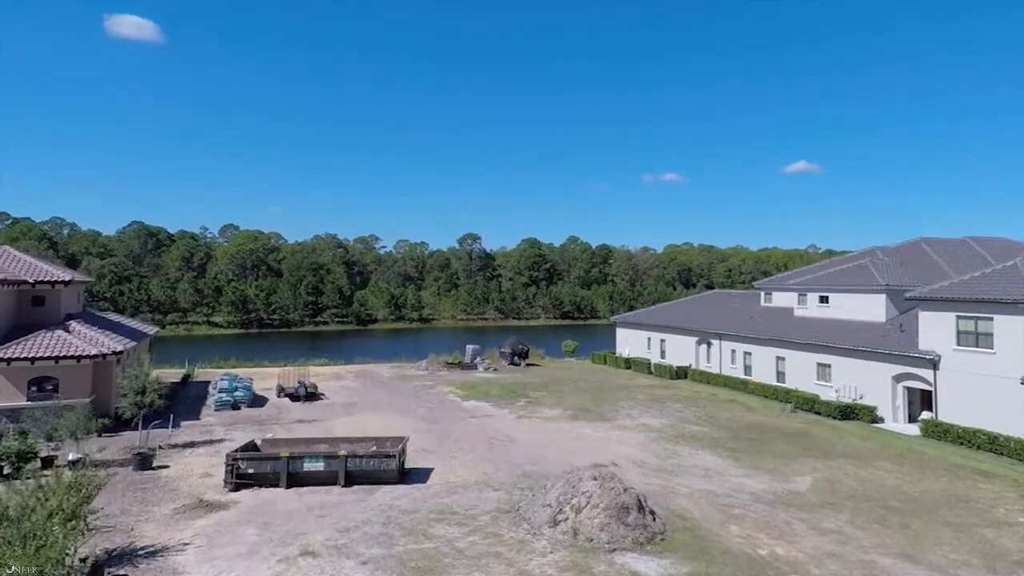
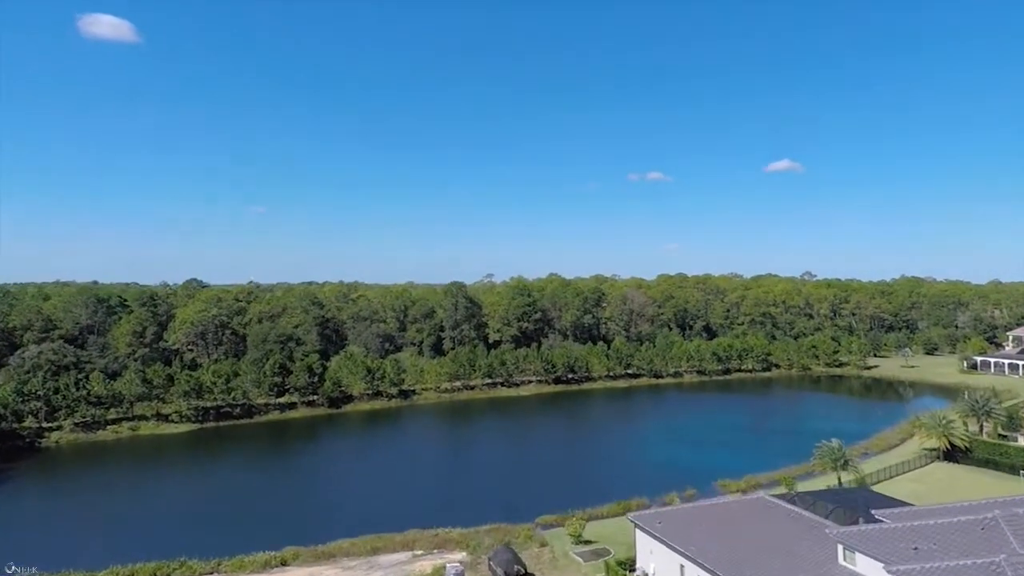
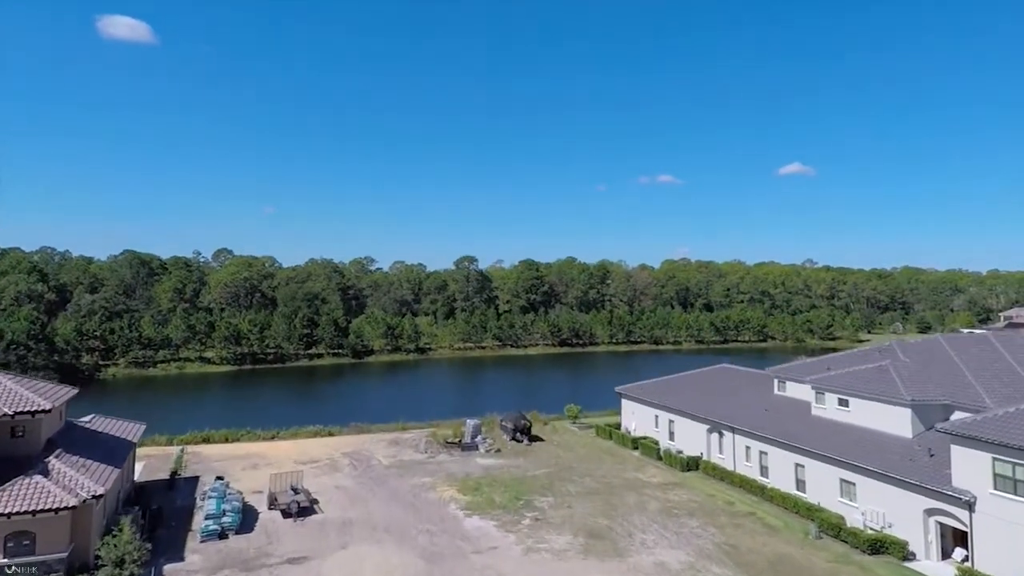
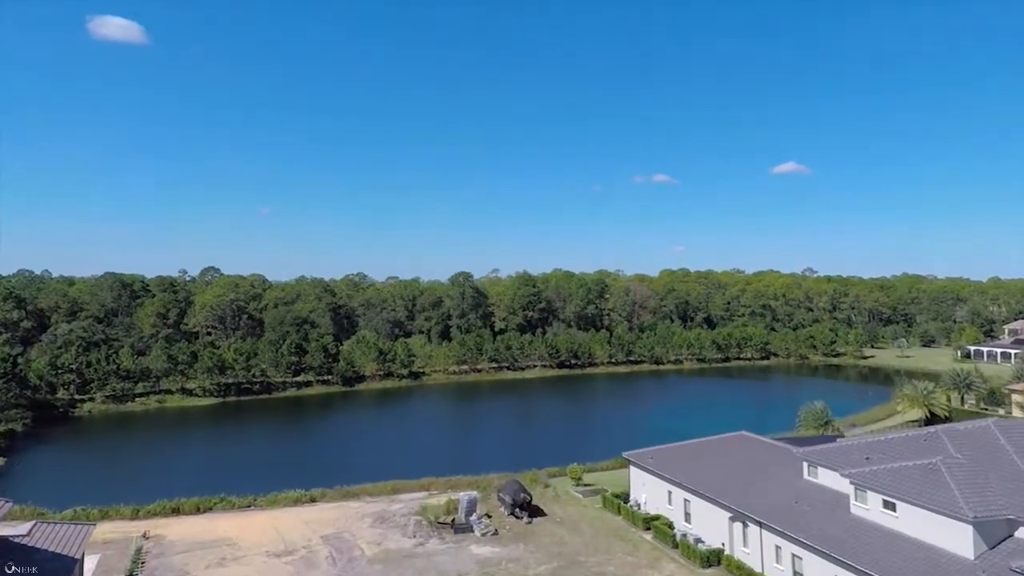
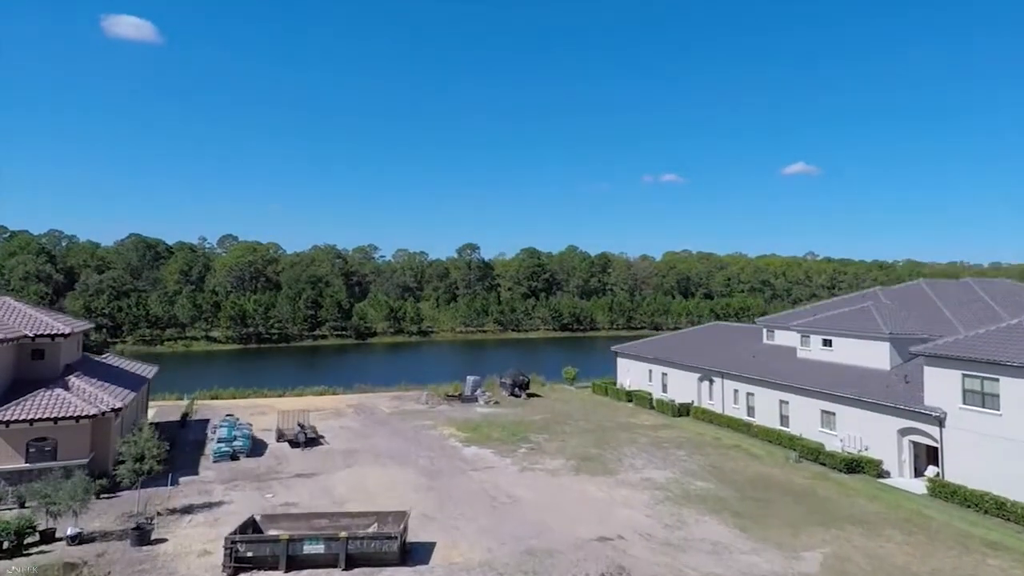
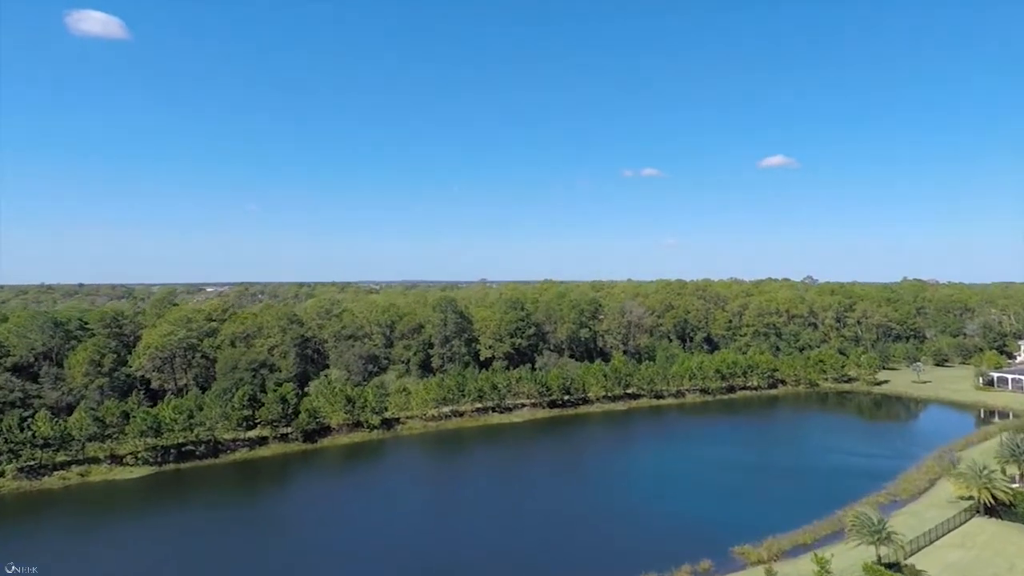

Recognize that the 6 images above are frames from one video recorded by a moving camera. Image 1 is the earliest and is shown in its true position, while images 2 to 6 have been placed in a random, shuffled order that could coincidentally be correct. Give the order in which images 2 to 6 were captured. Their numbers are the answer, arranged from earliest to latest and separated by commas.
5, 3, 4, 2, 6
